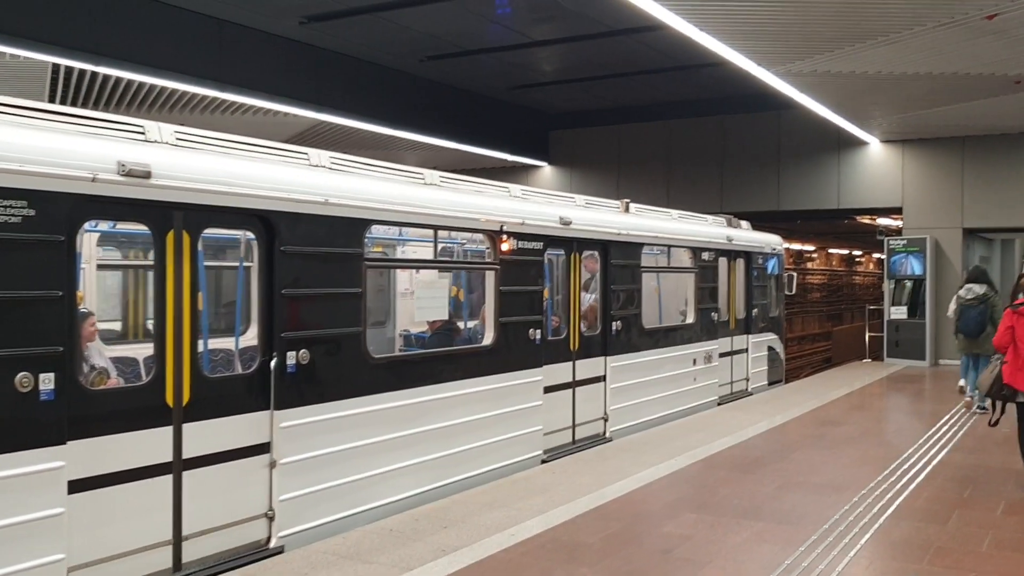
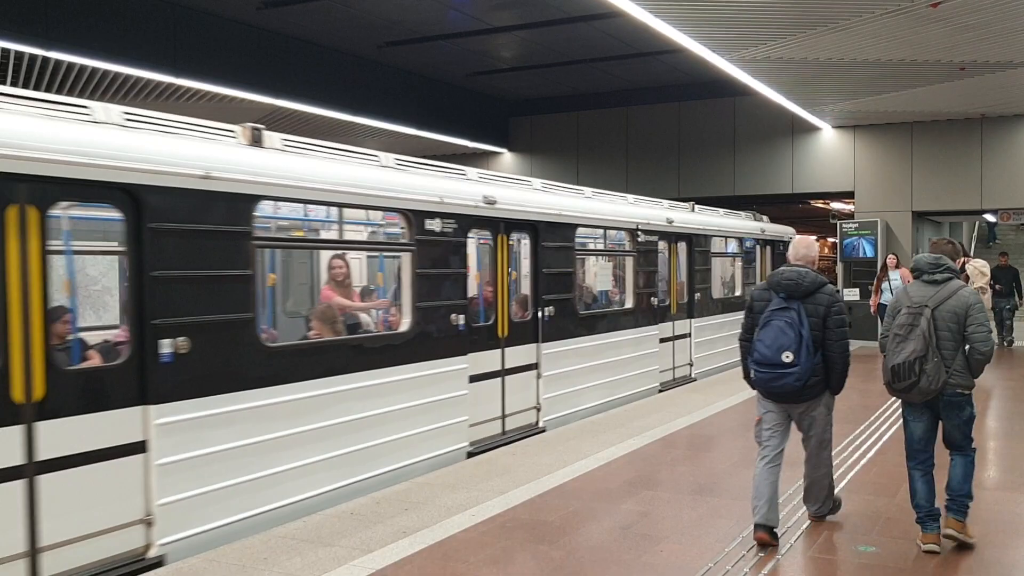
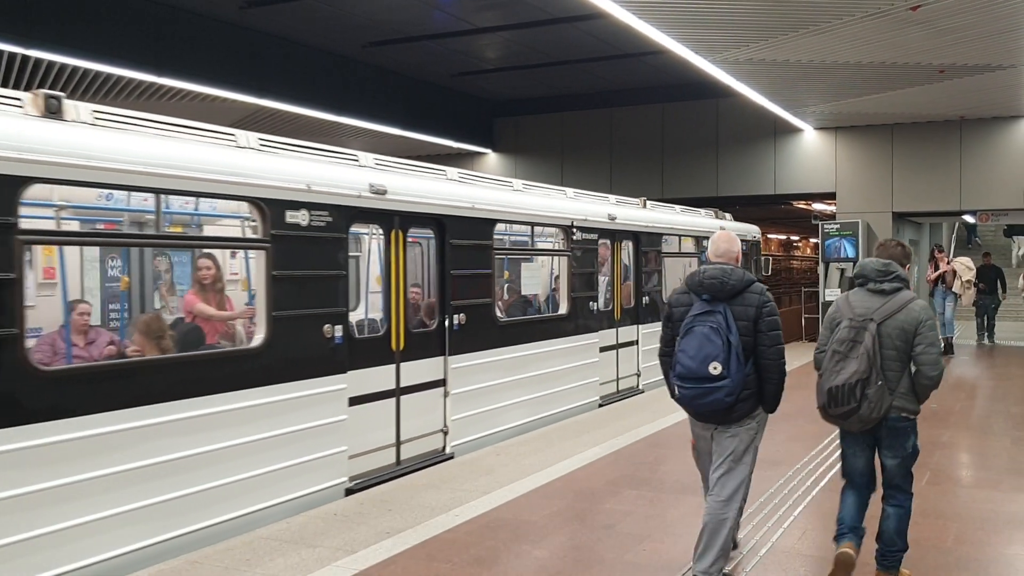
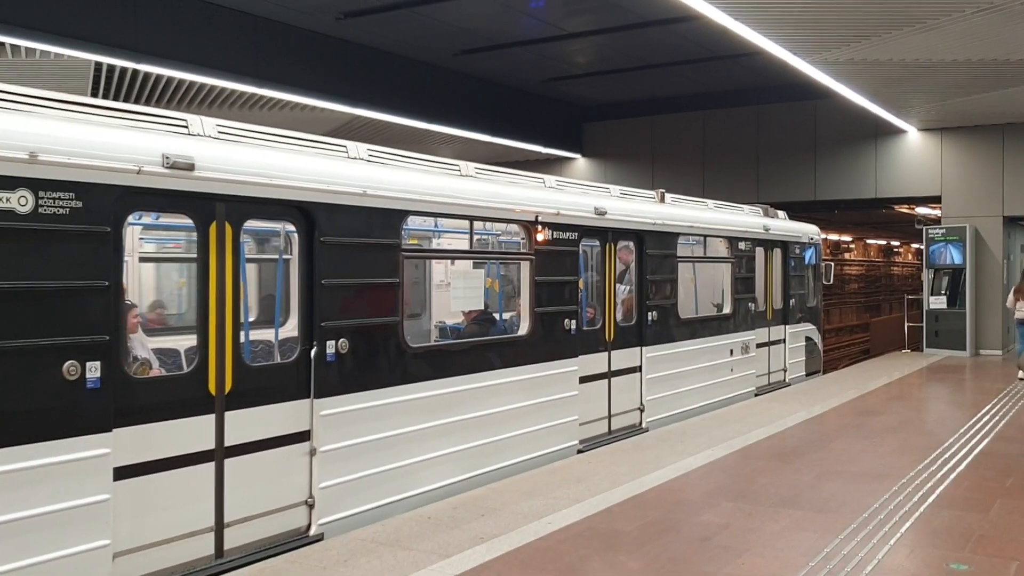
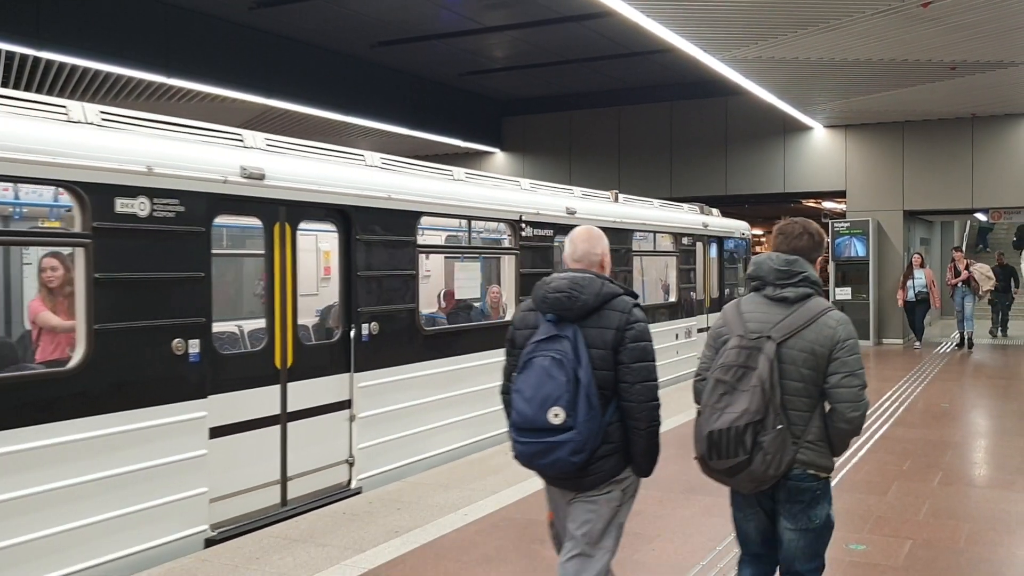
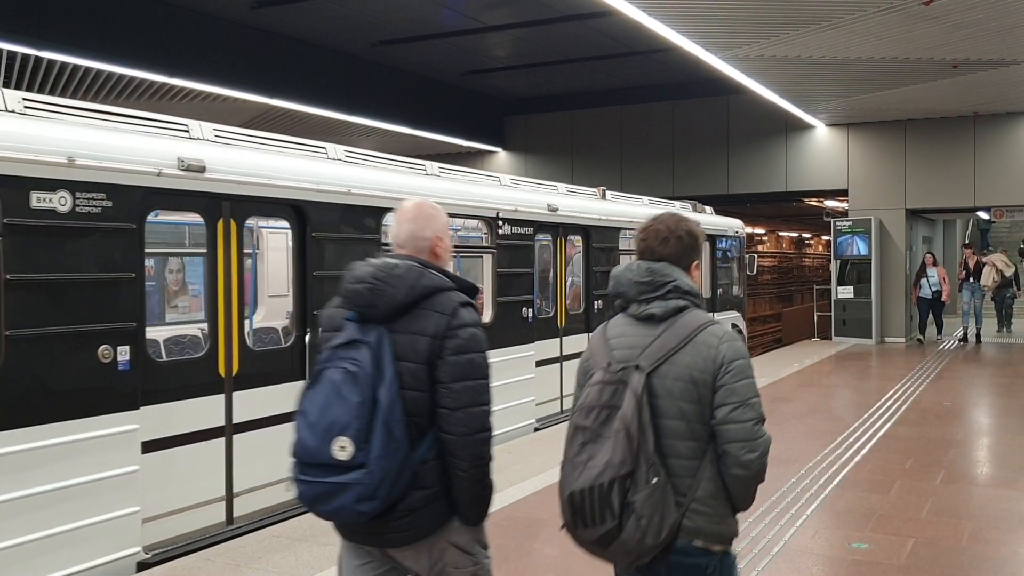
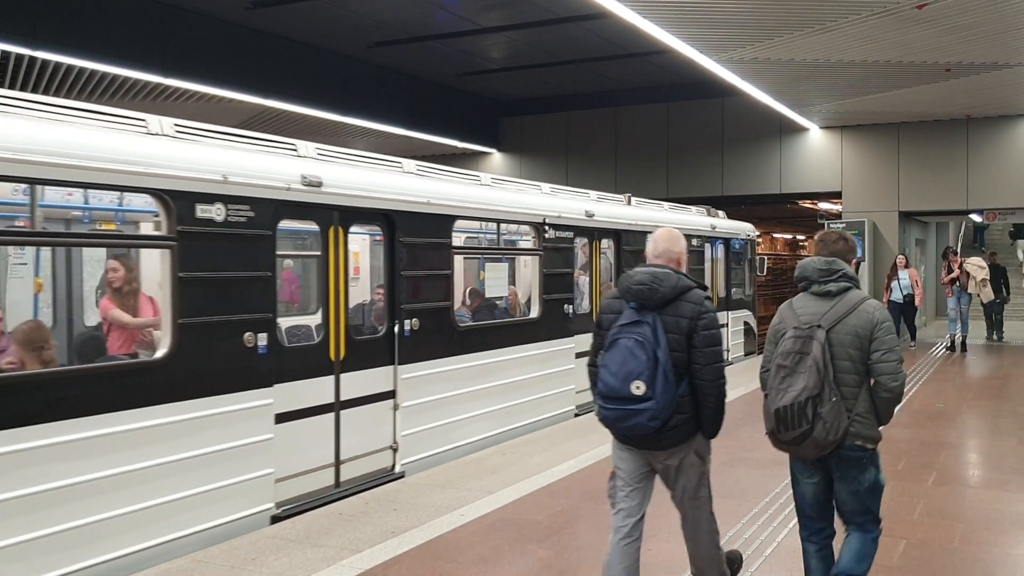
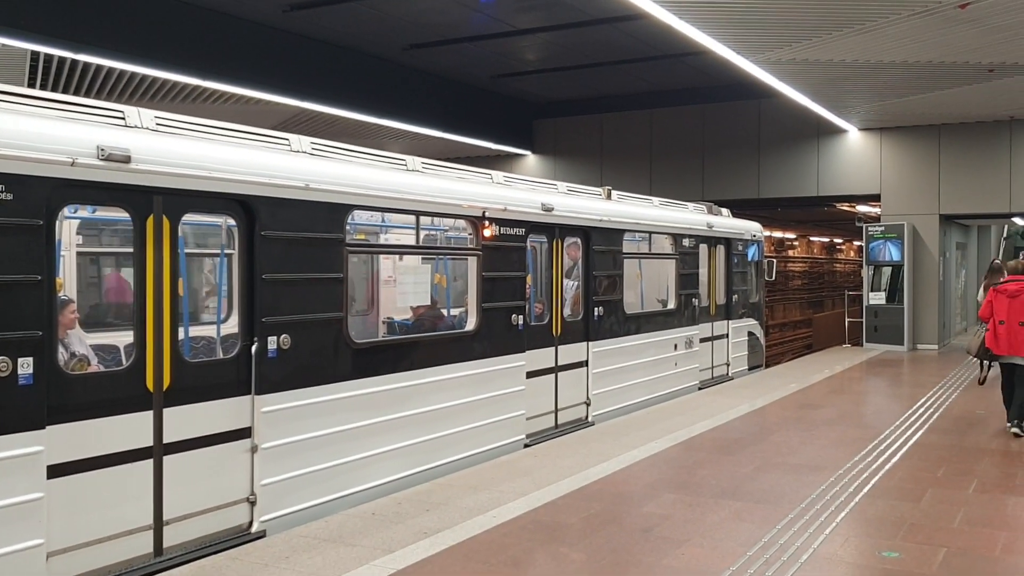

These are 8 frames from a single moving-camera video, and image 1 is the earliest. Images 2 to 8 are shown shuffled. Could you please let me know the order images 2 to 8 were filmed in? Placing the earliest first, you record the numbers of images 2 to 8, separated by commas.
4, 8, 6, 5, 7, 3, 2
